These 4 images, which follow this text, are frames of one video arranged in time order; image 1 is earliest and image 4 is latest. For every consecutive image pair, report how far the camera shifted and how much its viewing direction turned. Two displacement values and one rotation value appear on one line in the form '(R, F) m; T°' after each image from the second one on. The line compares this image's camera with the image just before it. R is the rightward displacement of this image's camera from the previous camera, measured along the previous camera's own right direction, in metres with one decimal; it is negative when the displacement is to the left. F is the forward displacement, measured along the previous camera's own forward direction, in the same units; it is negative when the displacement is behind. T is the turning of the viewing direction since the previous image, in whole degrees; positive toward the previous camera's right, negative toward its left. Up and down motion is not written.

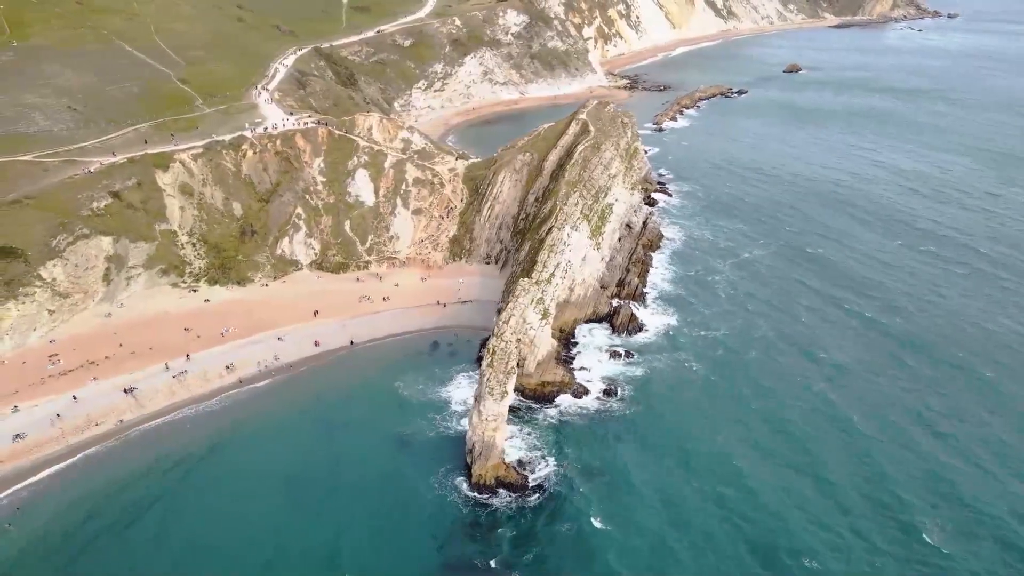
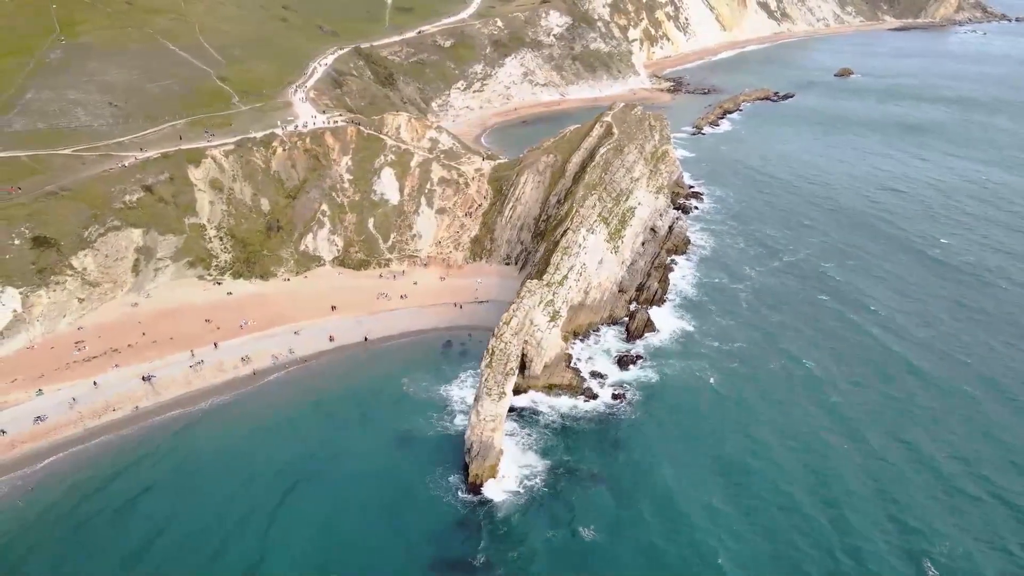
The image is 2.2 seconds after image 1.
(+2.0, +0.1) m; -3°
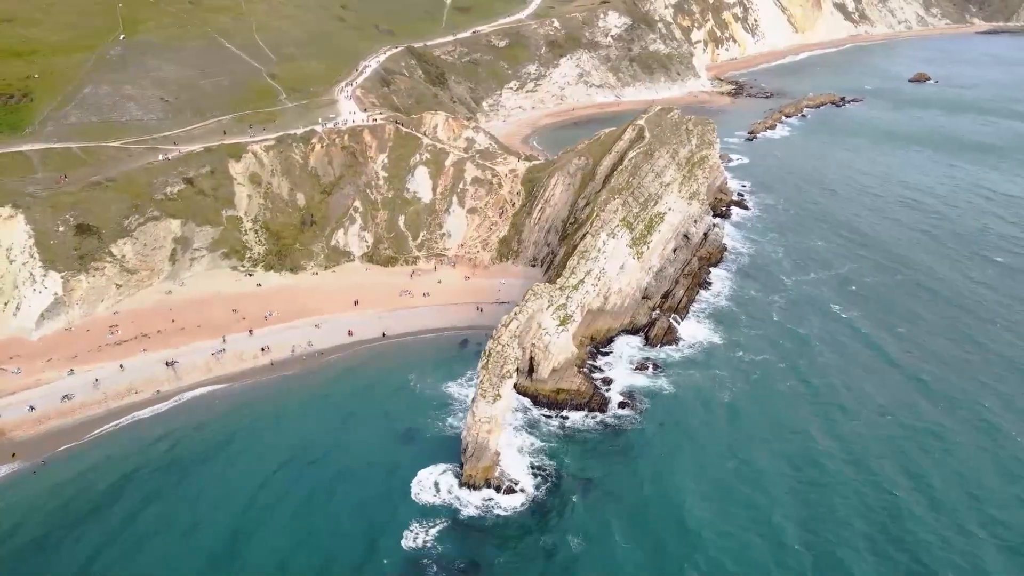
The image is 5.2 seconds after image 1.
(+2.8, +0.2) m; -4°
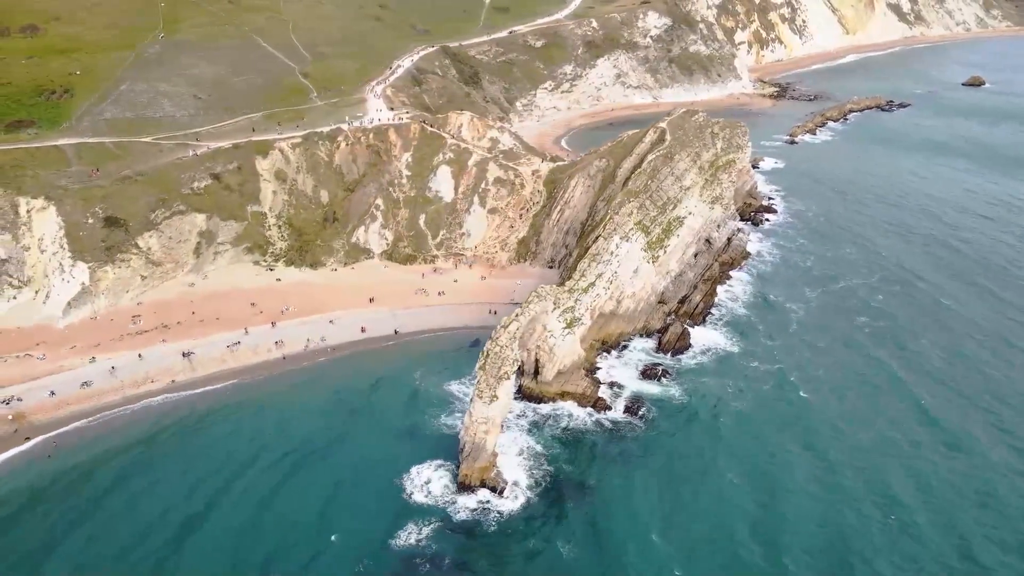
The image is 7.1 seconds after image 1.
(+1.9, 0.0) m; -3°
